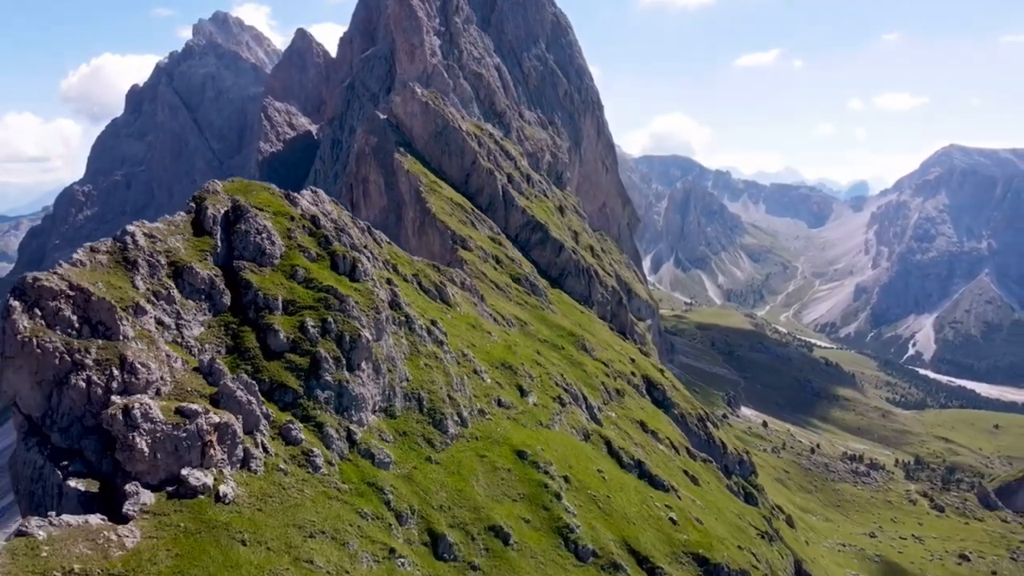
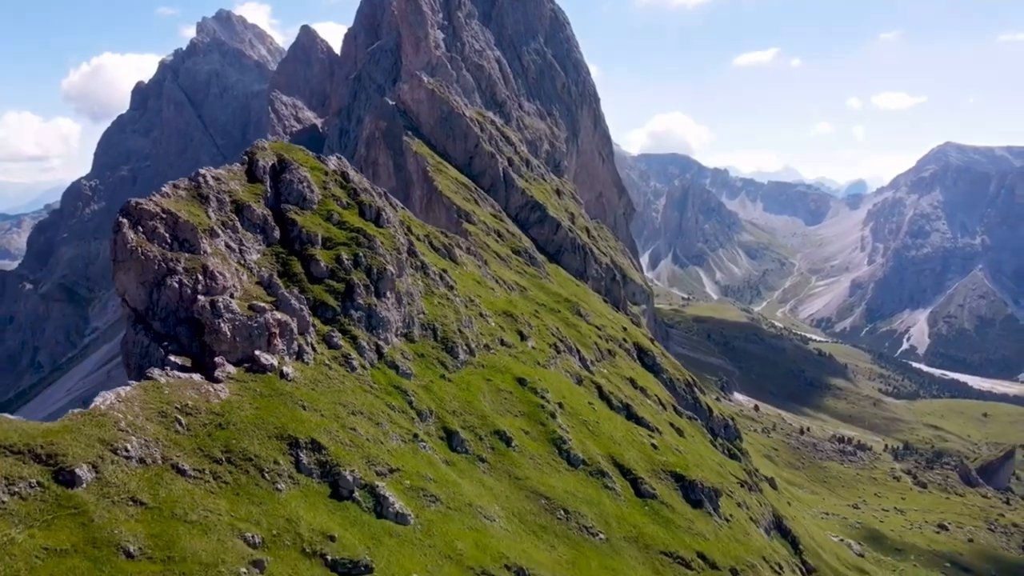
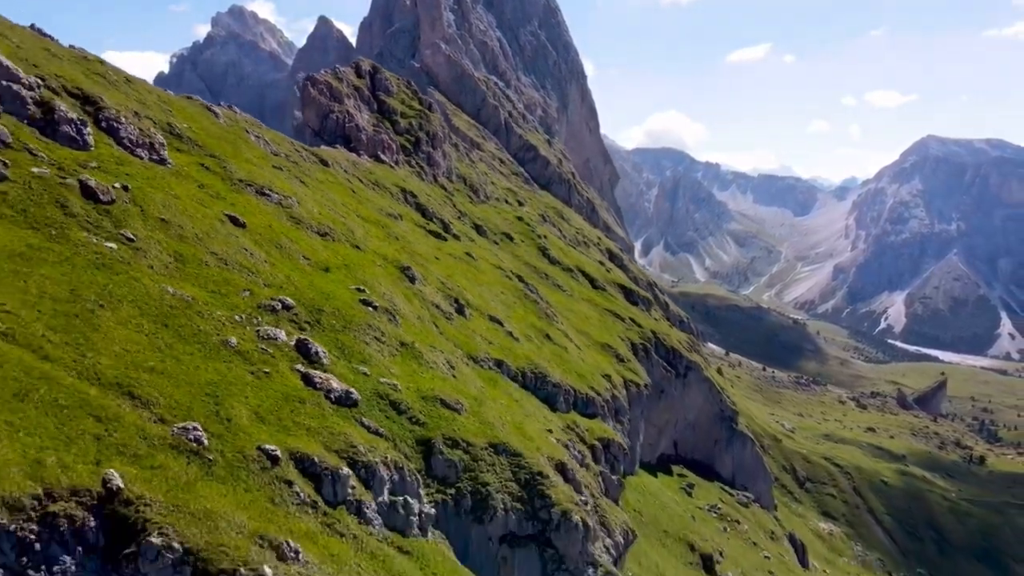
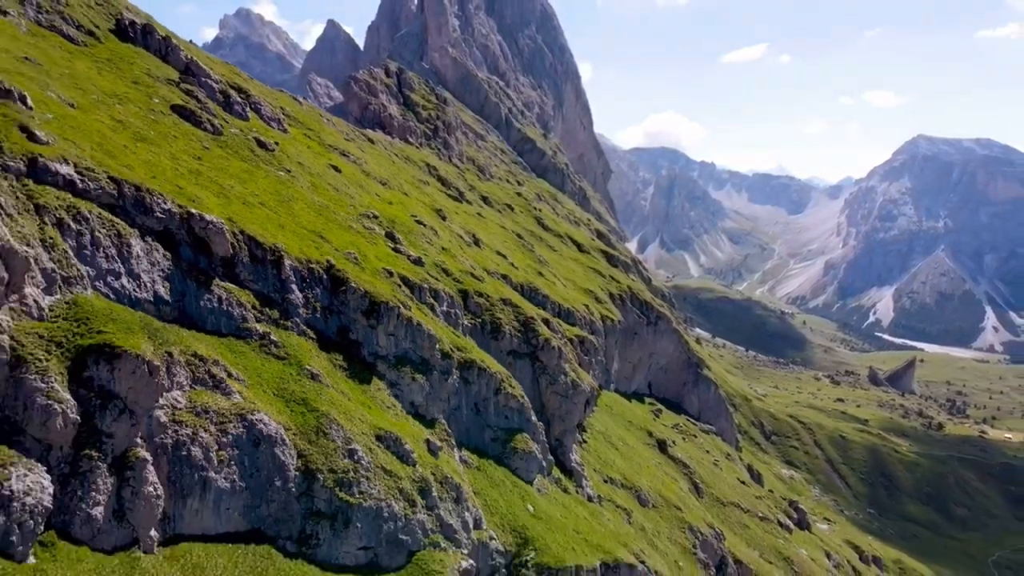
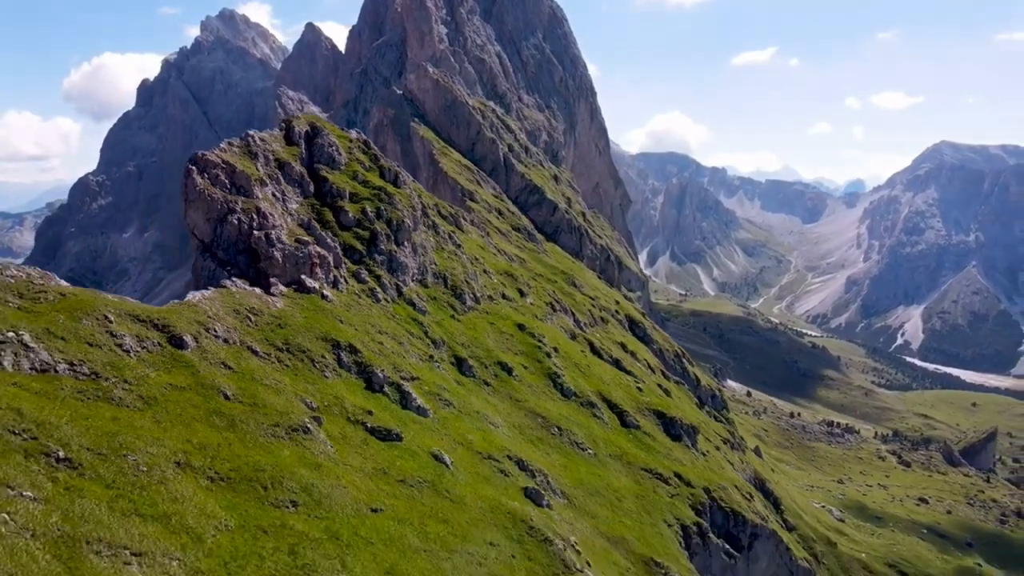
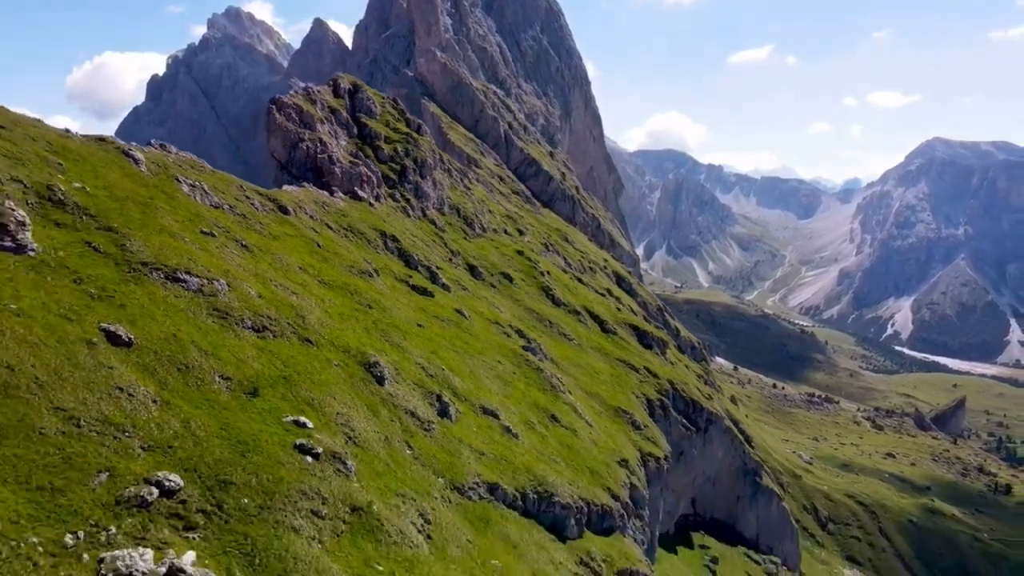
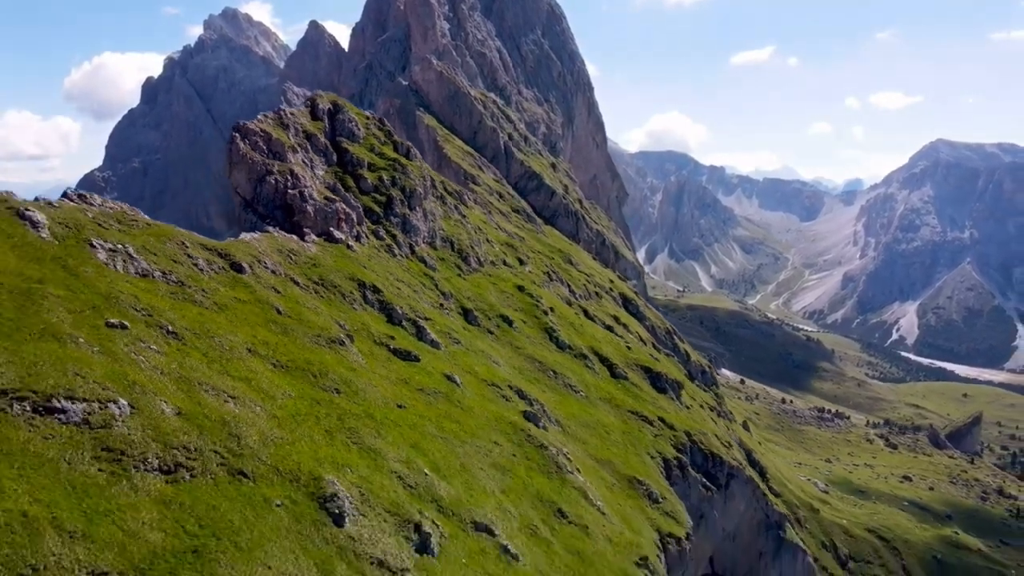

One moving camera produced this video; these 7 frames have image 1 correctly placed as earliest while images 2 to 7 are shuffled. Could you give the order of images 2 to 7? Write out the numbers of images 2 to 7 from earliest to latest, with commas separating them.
2, 5, 7, 6, 3, 4
